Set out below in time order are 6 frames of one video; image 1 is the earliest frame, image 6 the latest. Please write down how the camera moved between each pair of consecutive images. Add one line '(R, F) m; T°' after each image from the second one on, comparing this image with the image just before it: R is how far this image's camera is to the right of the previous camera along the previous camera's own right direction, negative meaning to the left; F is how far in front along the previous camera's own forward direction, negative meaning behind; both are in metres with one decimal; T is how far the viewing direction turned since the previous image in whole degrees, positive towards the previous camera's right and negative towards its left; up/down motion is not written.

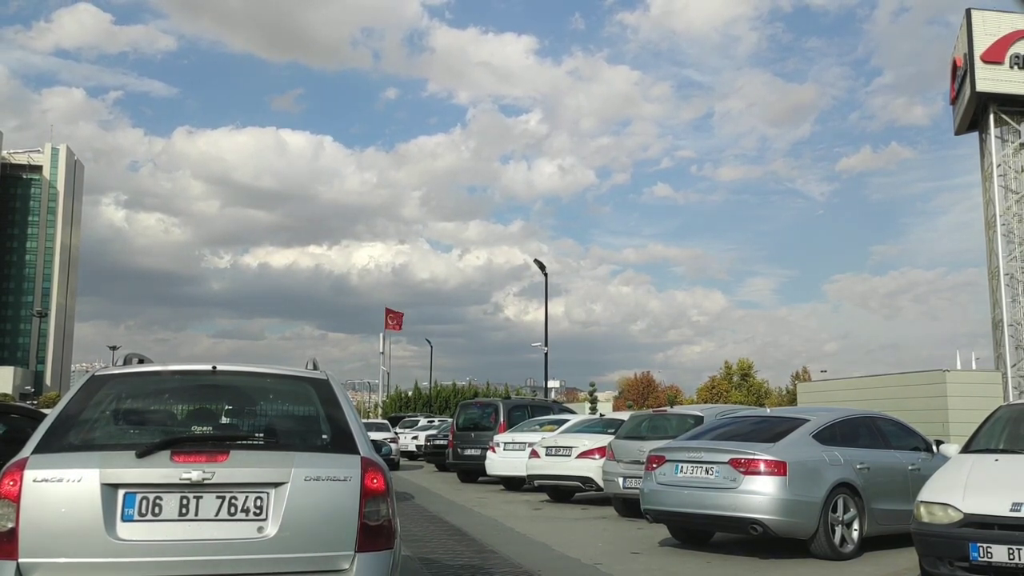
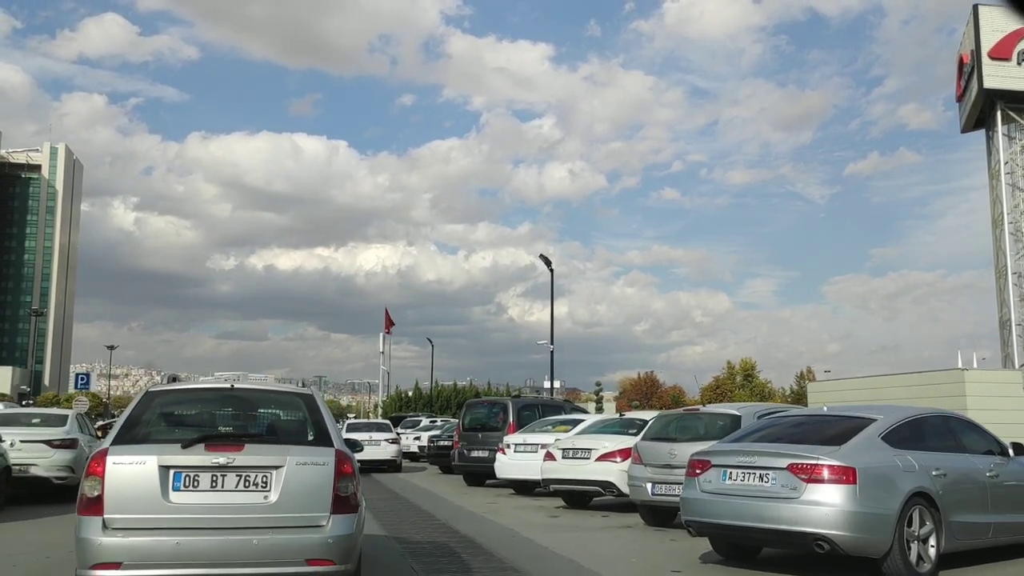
(-0.1, +0.4) m; 0°
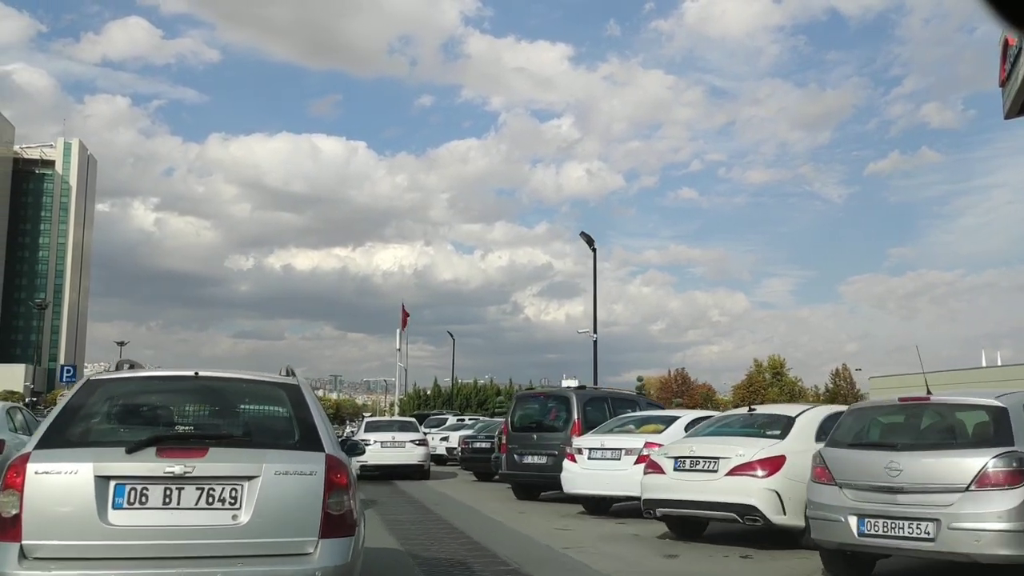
(-0.2, +1.4) m; -1°
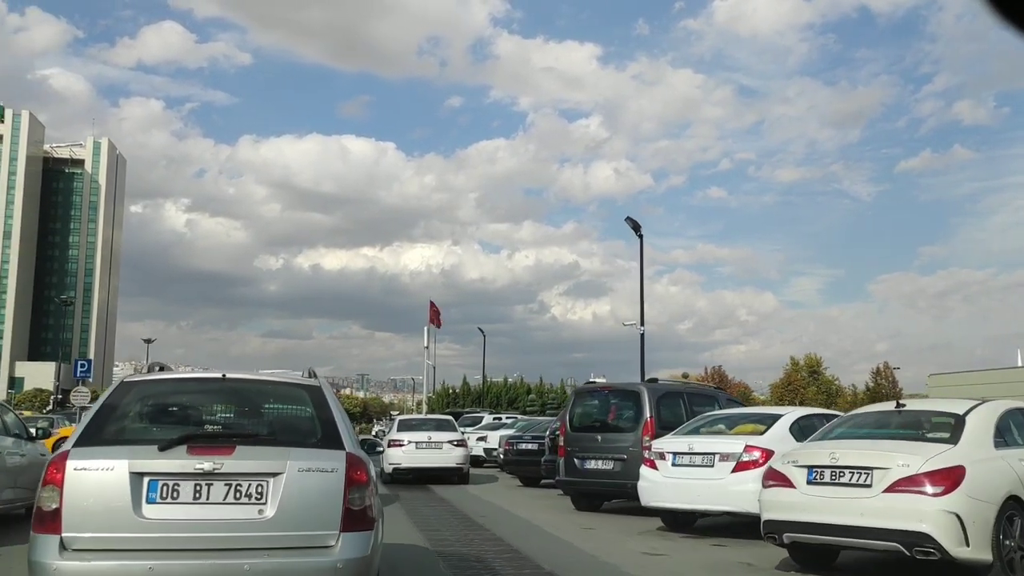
(-0.1, +0.8) m; -1°
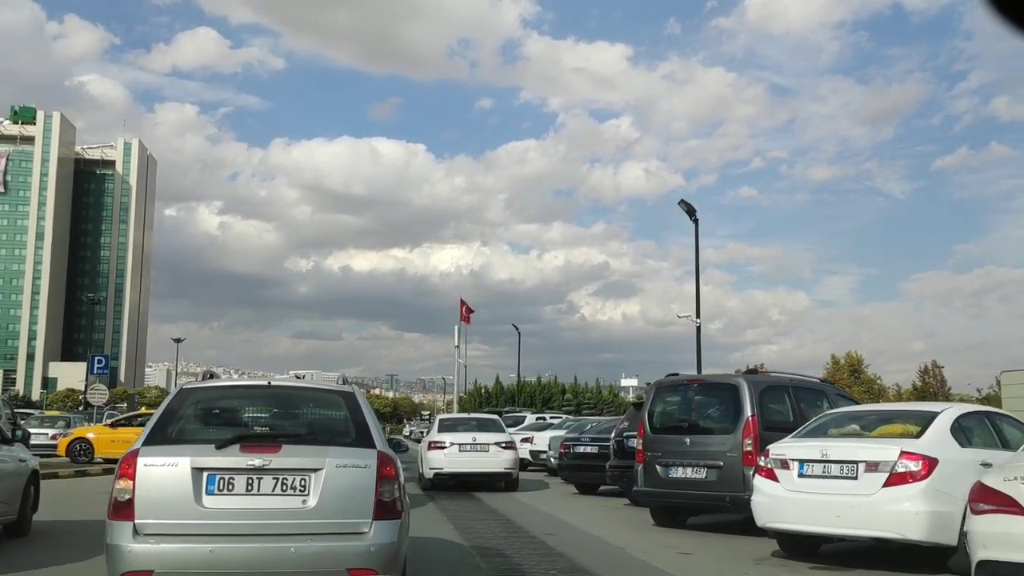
(-0.1, 0.0) m; -2°
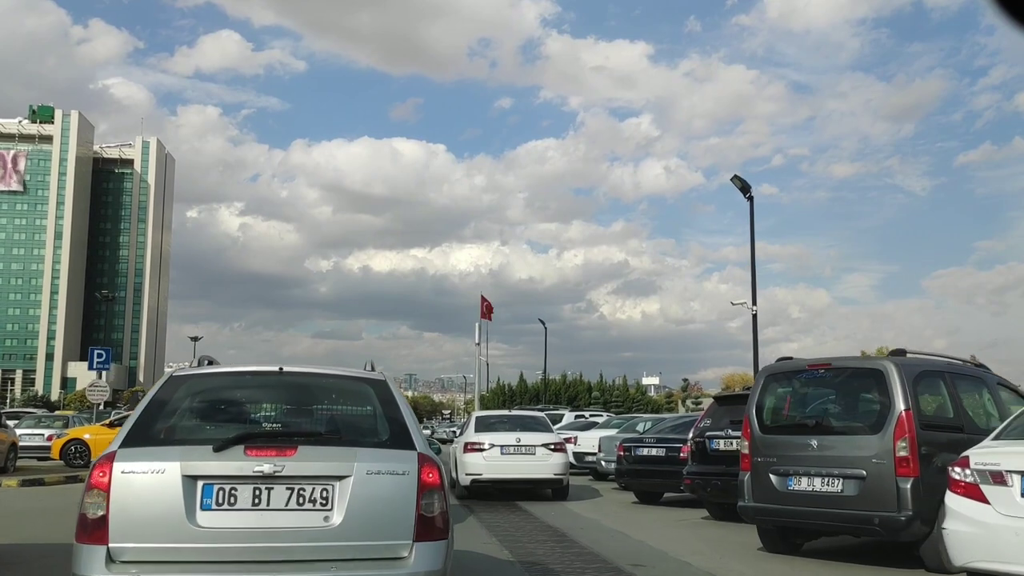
(-0.2, +0.9) m; -1°
